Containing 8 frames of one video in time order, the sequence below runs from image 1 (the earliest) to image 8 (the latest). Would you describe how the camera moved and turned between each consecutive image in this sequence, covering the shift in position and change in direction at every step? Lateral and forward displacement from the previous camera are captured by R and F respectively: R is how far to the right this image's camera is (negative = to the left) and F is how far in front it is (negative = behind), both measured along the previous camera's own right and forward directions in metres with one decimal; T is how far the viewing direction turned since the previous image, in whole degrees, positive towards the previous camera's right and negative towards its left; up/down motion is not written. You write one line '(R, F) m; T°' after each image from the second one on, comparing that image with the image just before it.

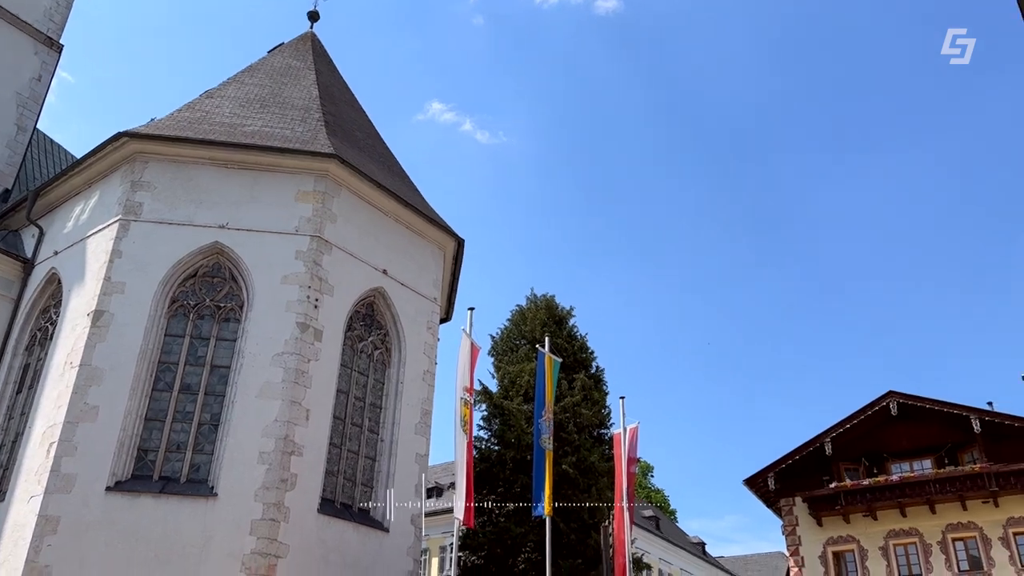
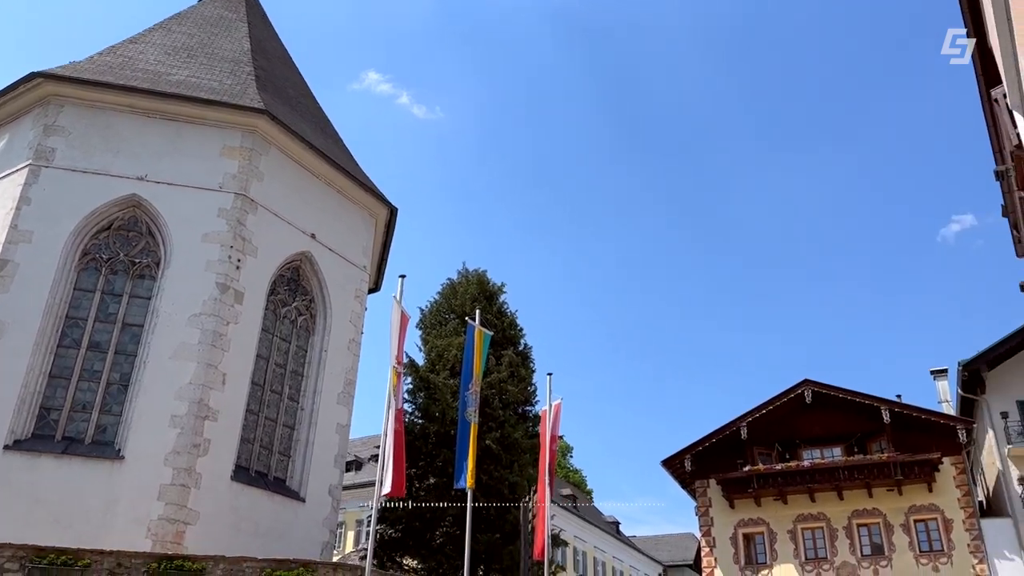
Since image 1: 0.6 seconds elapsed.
(0.0, +0.3) m; +5°
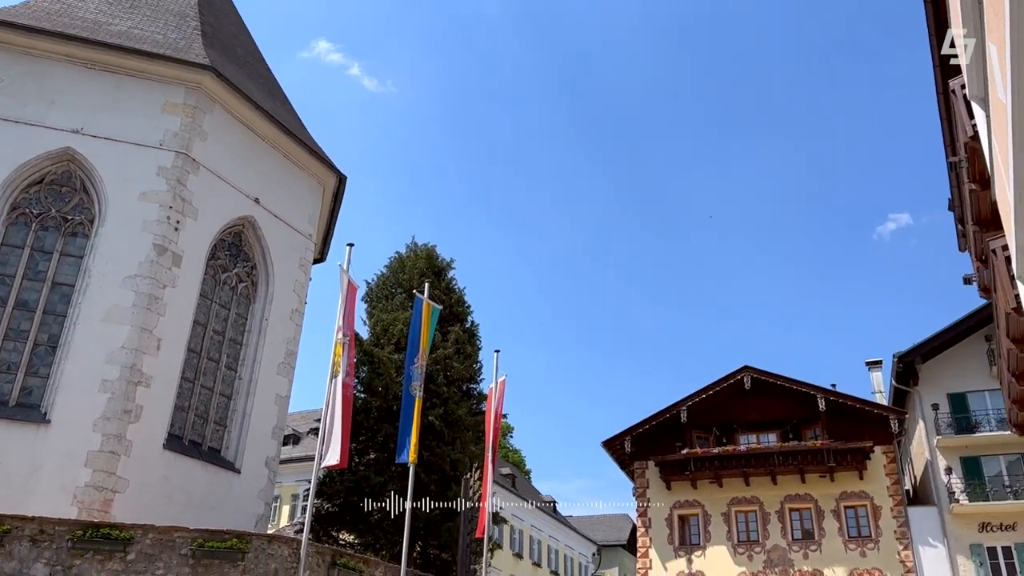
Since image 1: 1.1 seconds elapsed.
(-0.1, +0.2) m; +4°
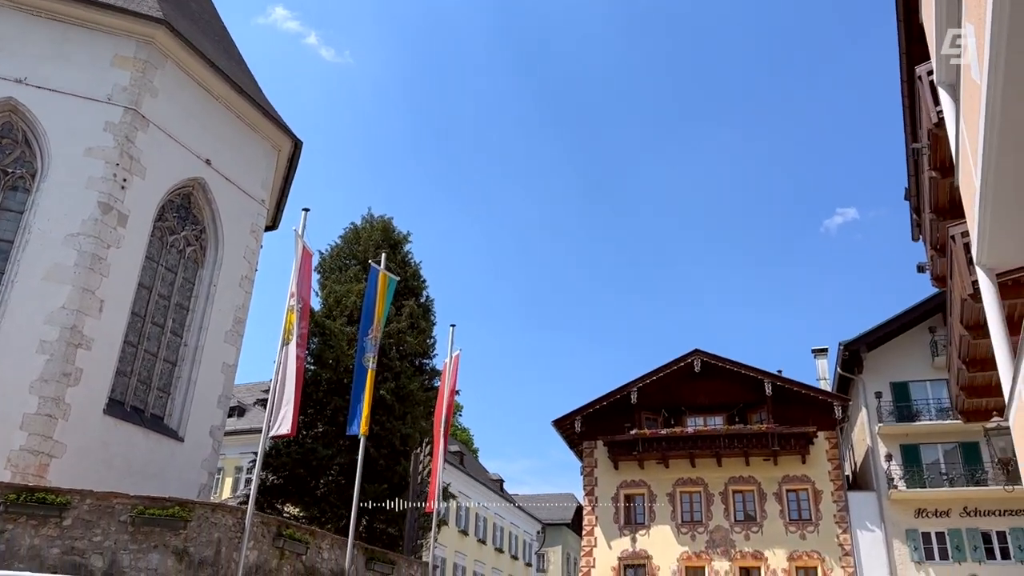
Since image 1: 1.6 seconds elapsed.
(-0.1, +0.2) m; +3°
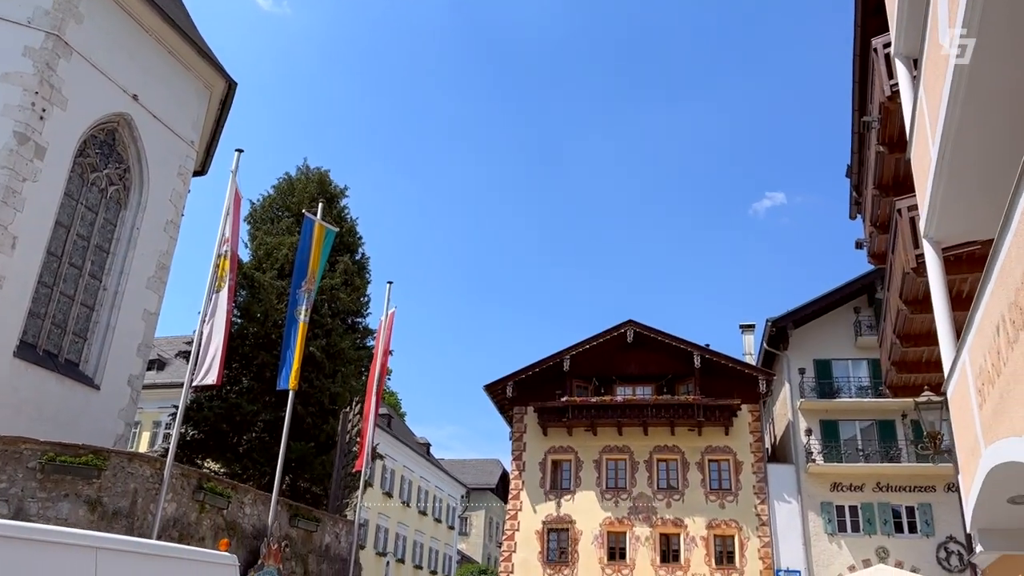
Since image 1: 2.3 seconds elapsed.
(-0.1, +0.3) m; +5°
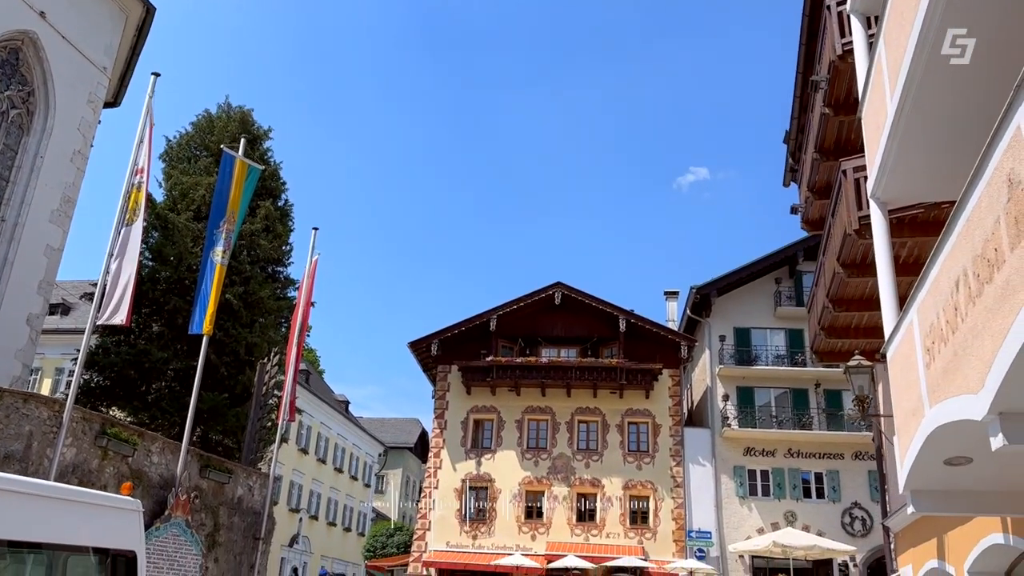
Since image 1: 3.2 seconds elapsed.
(-0.1, +0.4) m; +5°
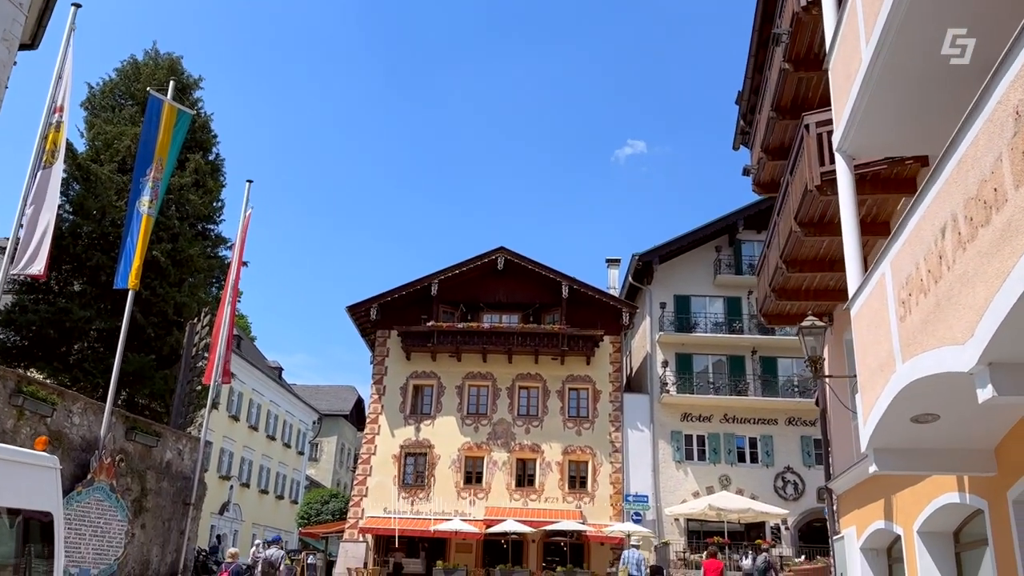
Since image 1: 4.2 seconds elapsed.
(-0.1, +0.4) m; +4°
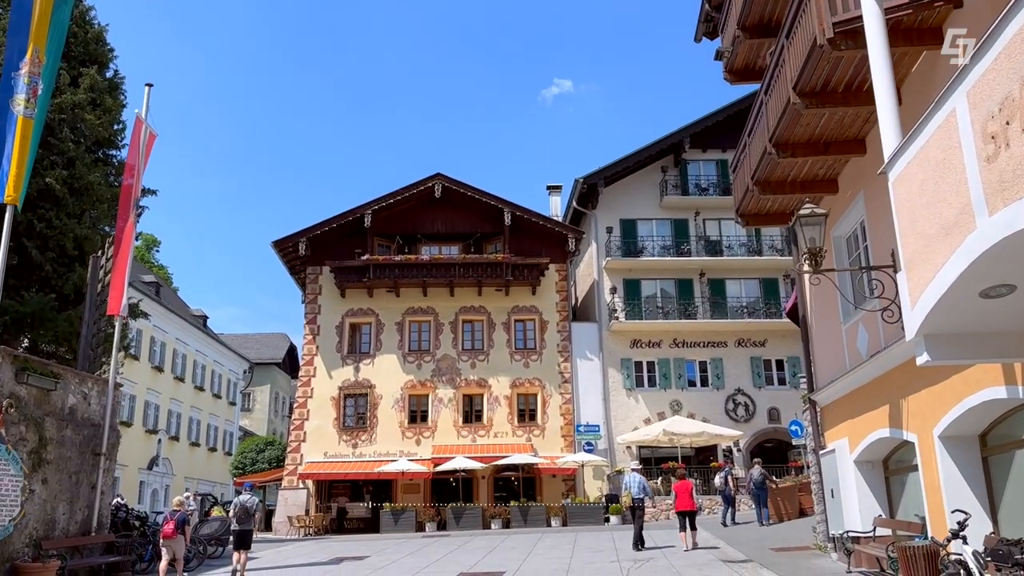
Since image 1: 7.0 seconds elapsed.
(-0.3, +1.4) m; +5°
